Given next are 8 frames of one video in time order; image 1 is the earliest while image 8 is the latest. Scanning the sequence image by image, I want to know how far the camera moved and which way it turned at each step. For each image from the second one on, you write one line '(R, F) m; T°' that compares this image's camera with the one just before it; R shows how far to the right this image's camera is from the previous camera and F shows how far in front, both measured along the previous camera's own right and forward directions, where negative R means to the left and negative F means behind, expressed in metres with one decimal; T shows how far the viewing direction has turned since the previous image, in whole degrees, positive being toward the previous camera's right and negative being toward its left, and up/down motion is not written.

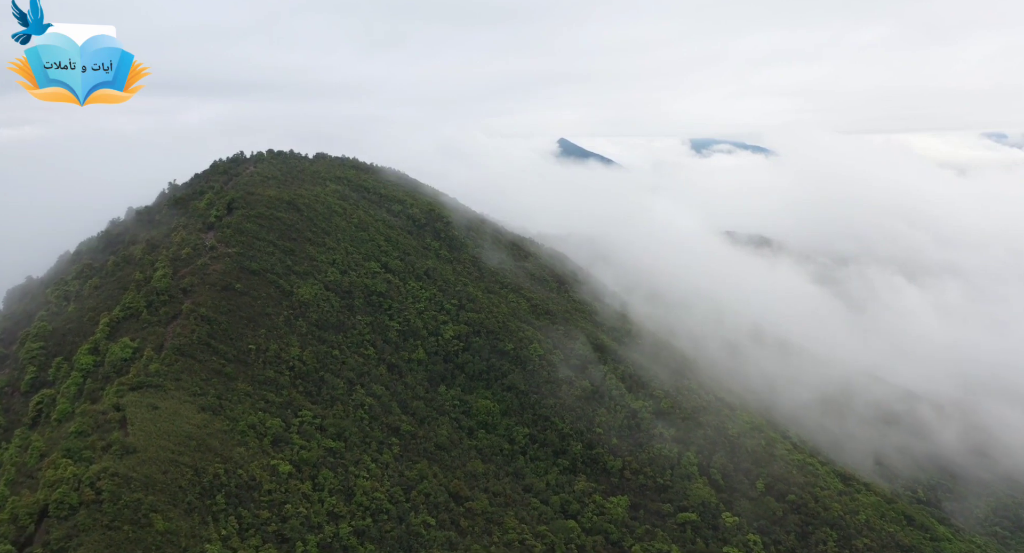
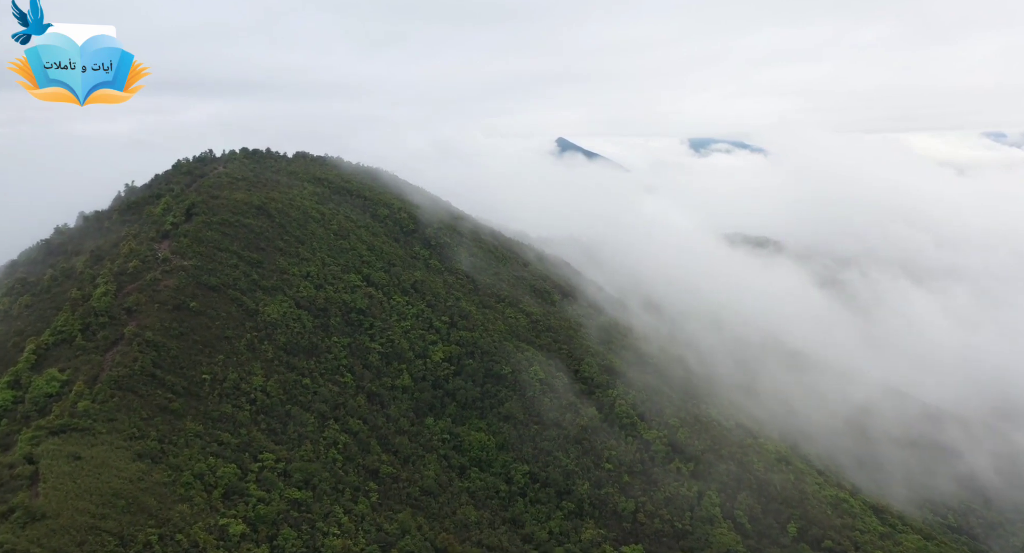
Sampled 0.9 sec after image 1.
(+0.2, +6.8) m; 0°
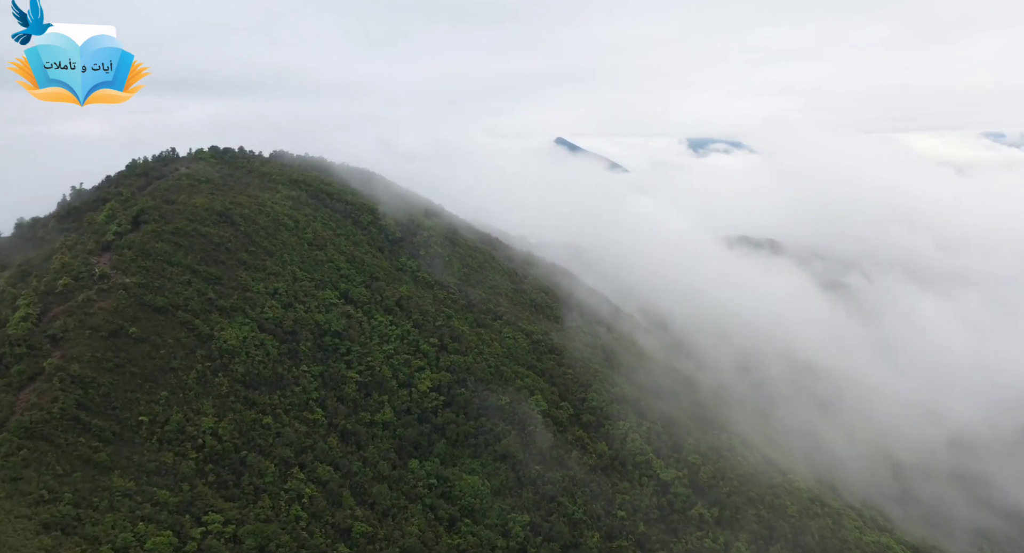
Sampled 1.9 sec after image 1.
(+0.1, +6.8) m; 0°
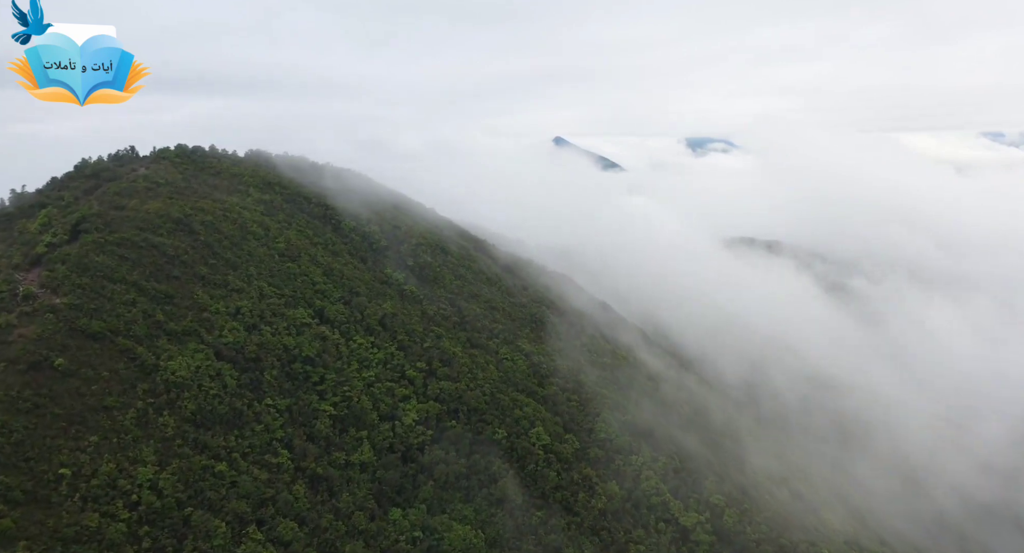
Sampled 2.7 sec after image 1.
(+0.1, +5.9) m; 0°
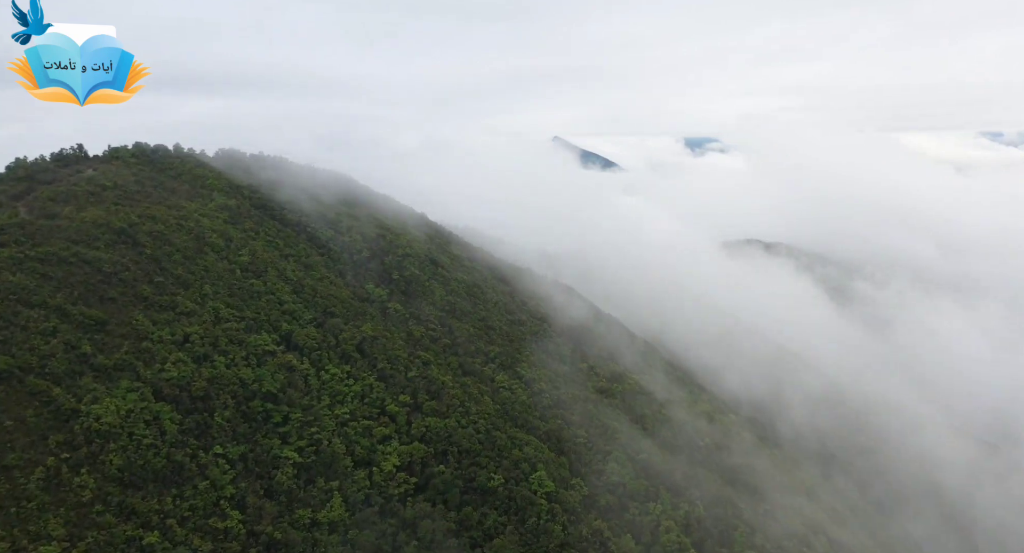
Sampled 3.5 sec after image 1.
(+0.1, +6.0) m; 0°
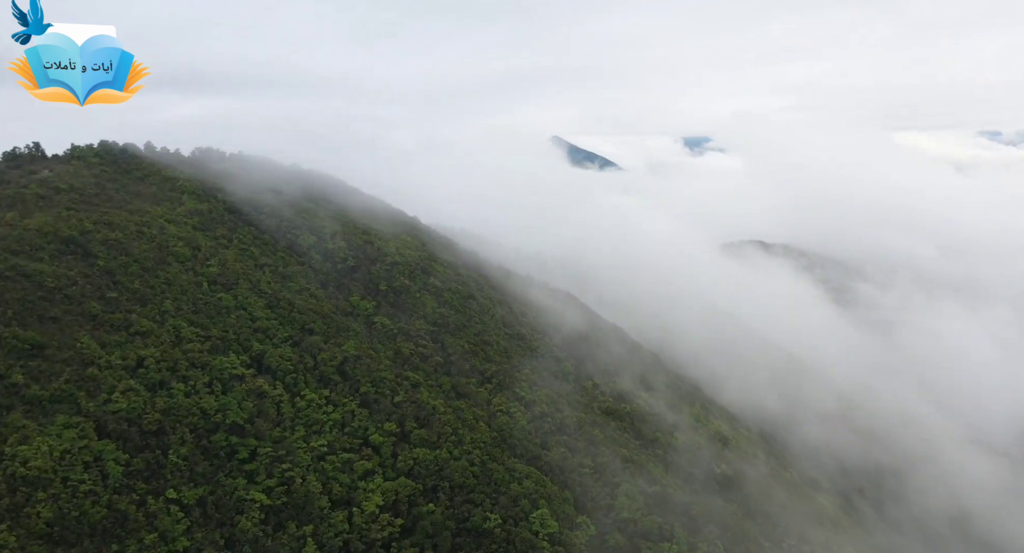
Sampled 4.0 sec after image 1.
(+0.1, +4.0) m; 0°
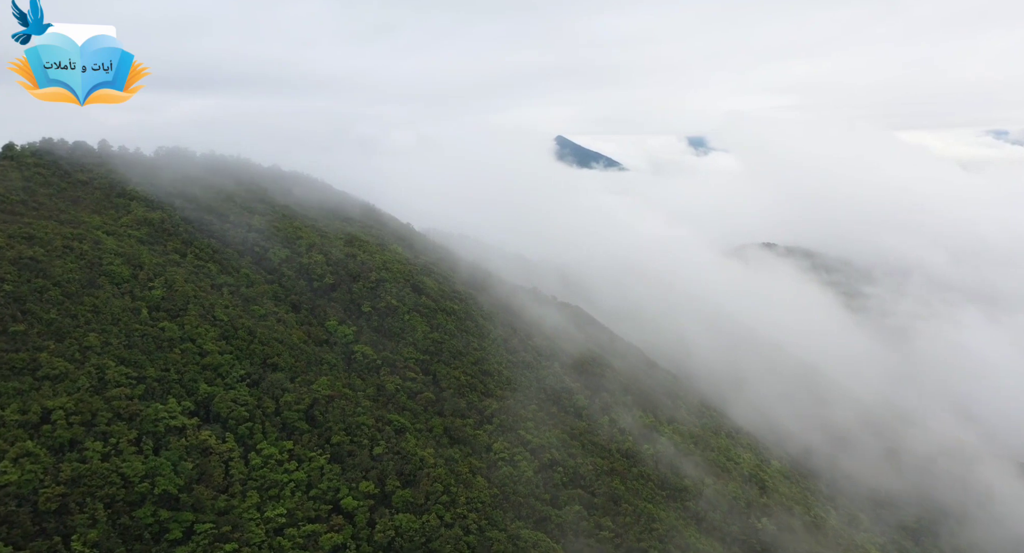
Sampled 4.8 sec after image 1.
(-0.2, +6.1) m; 0°
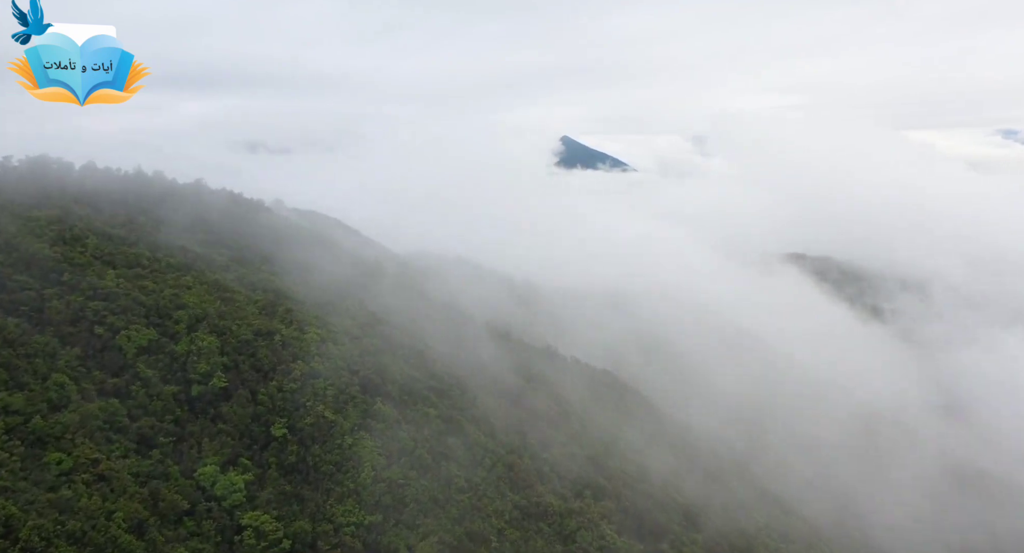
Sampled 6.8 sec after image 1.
(-0.3, +15.0) m; 0°
